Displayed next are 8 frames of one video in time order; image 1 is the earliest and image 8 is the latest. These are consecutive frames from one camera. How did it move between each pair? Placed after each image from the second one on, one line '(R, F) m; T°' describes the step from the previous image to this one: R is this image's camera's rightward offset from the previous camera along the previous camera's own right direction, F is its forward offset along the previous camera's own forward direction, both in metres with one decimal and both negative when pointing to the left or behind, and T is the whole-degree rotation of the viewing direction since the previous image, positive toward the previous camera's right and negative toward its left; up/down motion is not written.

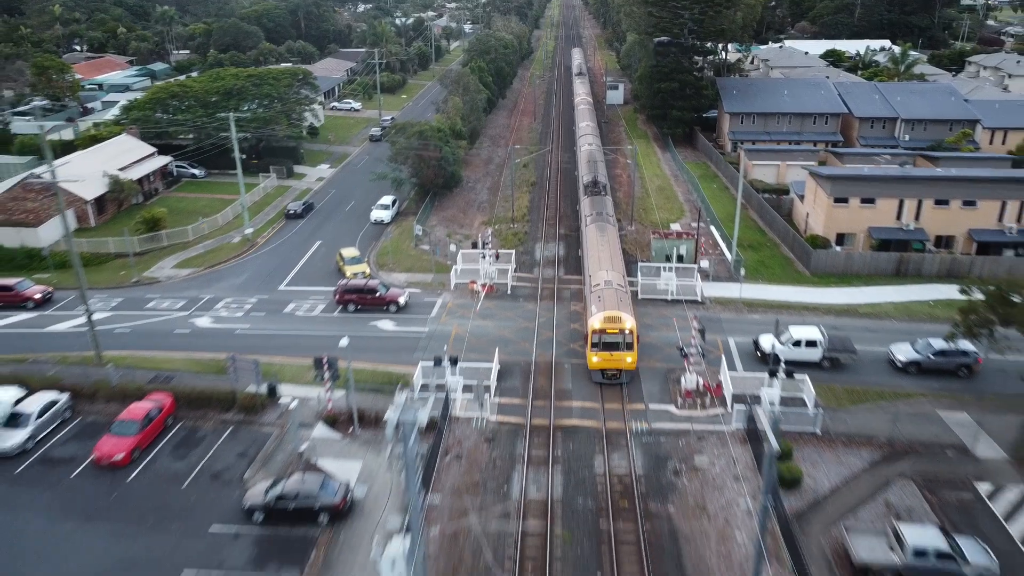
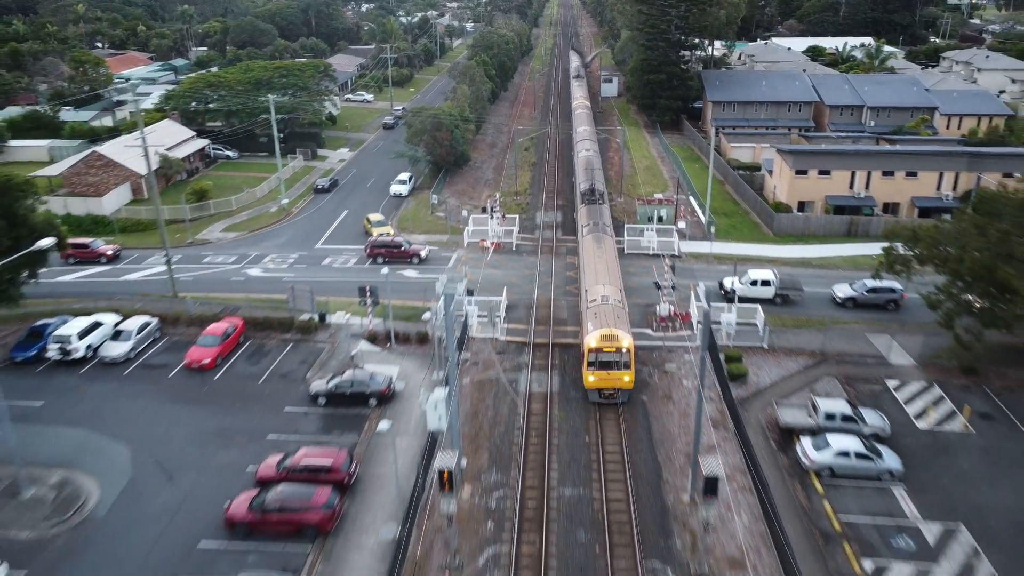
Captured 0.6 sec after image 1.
(-0.3, -5.8) m; 0°
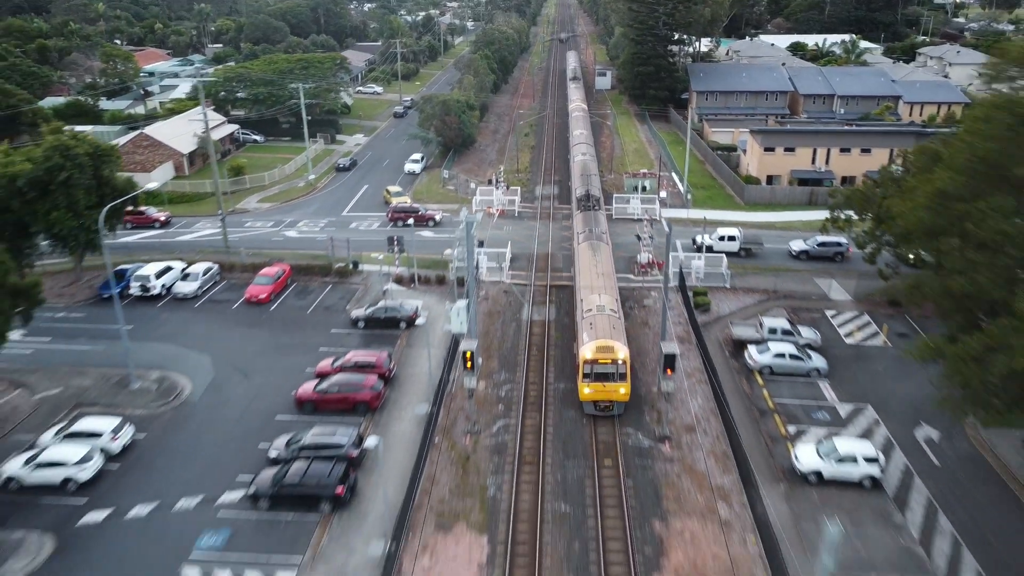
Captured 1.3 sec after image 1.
(-0.3, -5.9) m; 0°
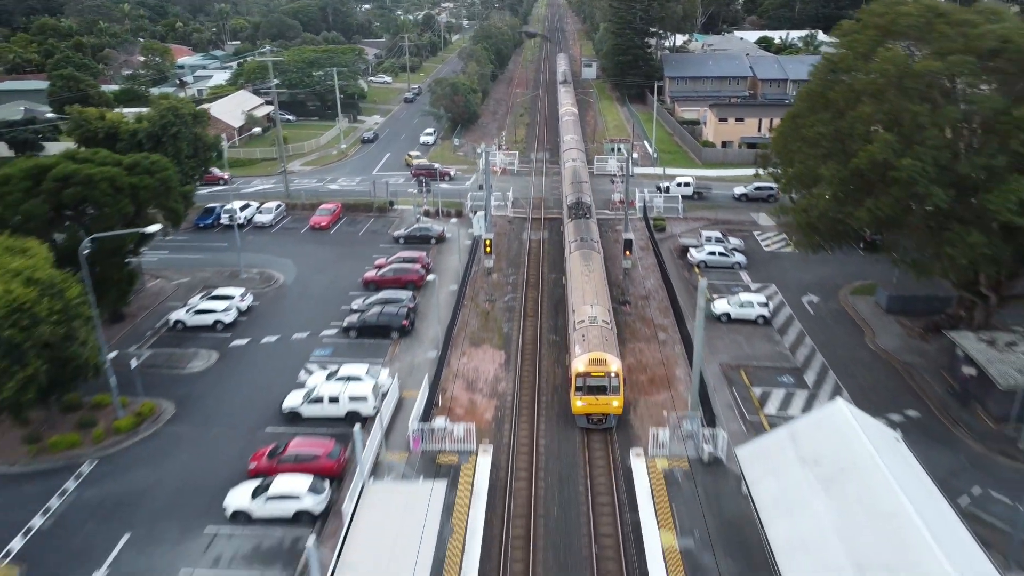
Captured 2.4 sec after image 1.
(-0.6, -10.5) m; +1°
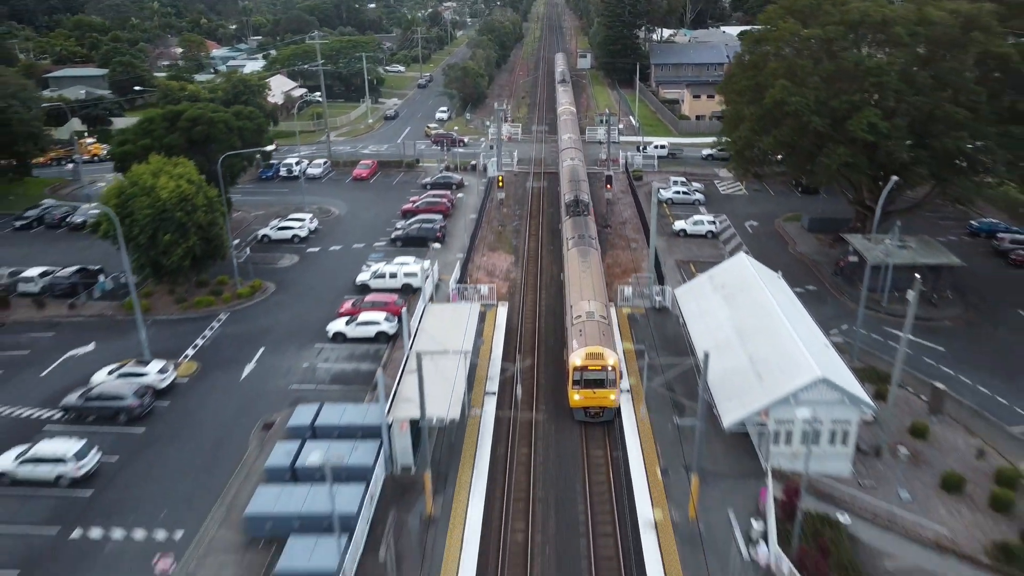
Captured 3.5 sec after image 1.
(-0.5, -10.2) m; 0°
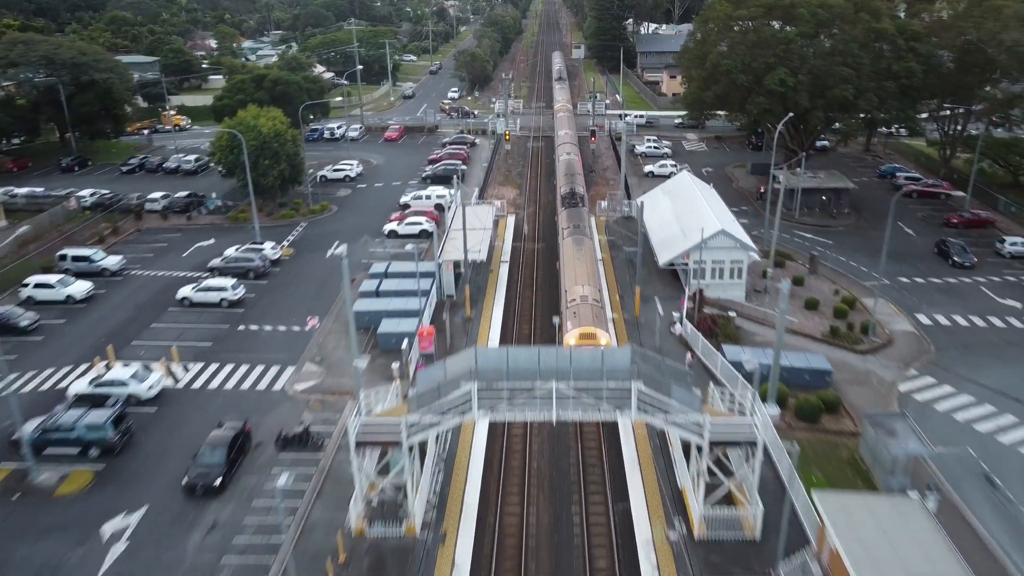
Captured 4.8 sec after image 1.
(-0.4, -11.8) m; 0°
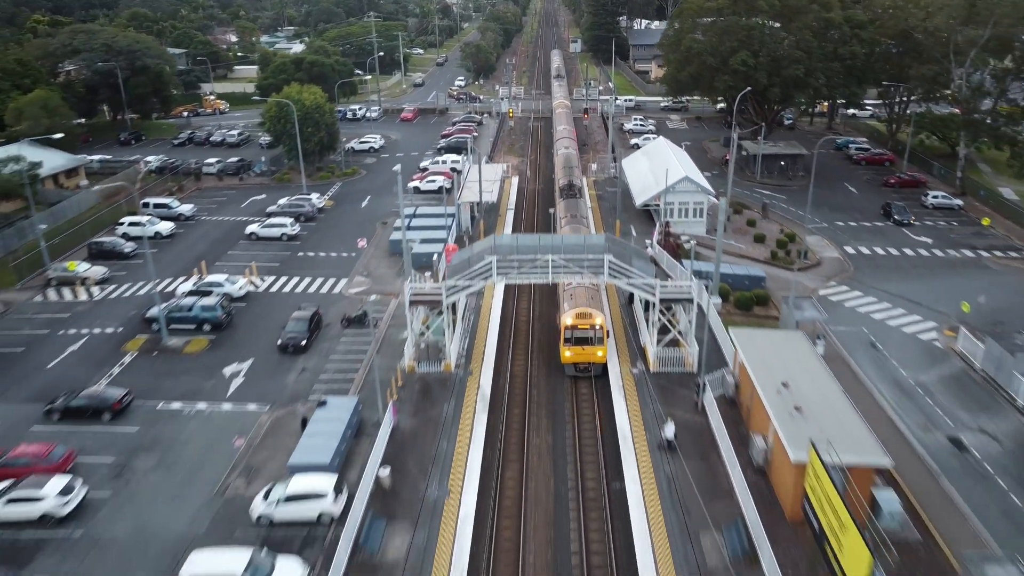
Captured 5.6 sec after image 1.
(-0.3, -8.2) m; 0°
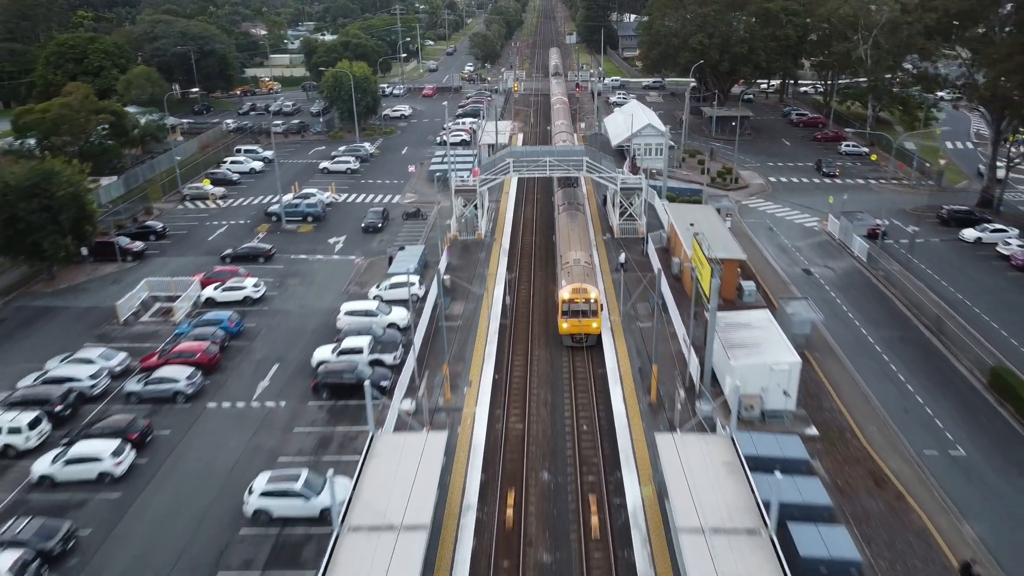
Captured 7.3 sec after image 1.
(-0.6, -14.3) m; 0°
